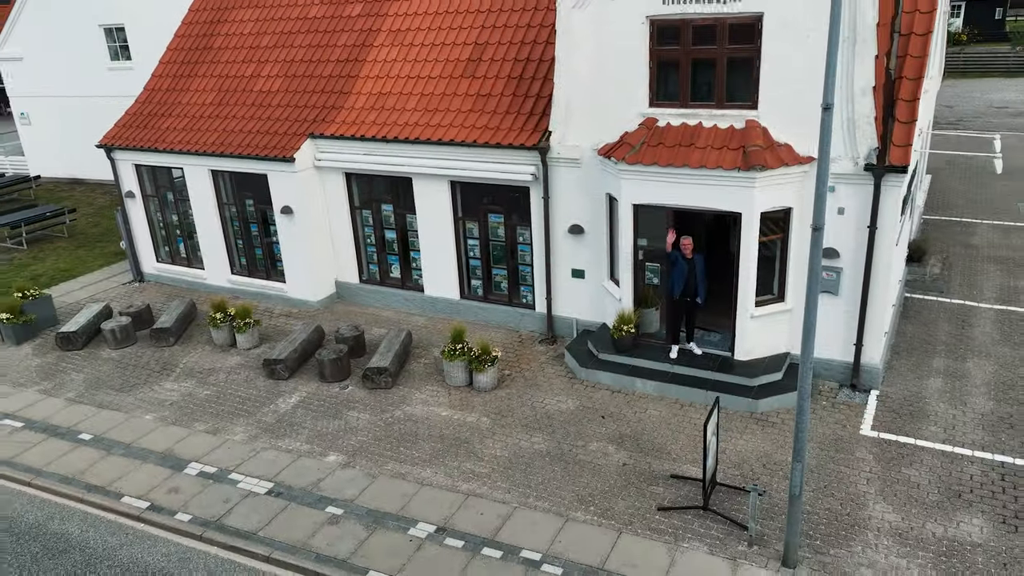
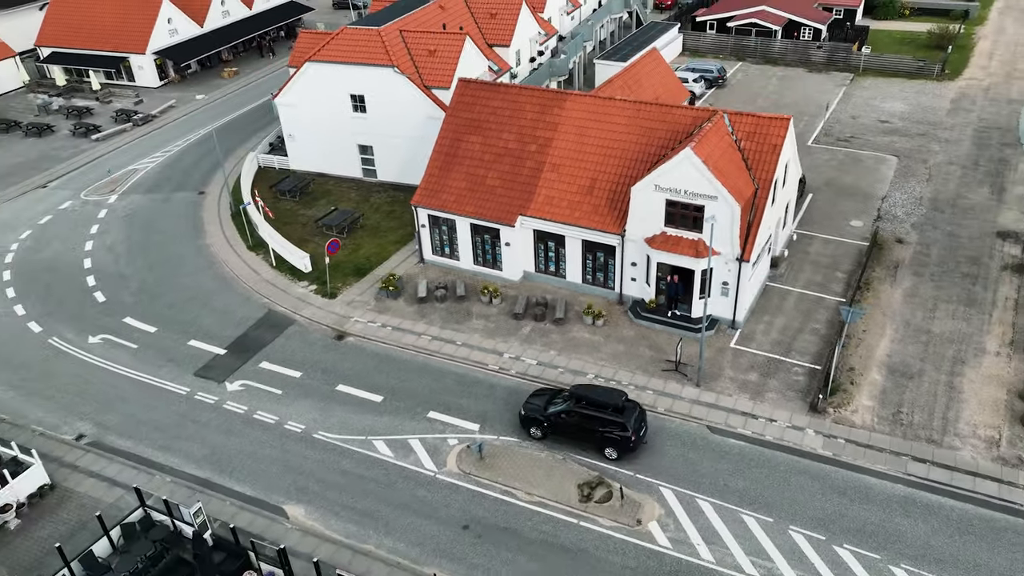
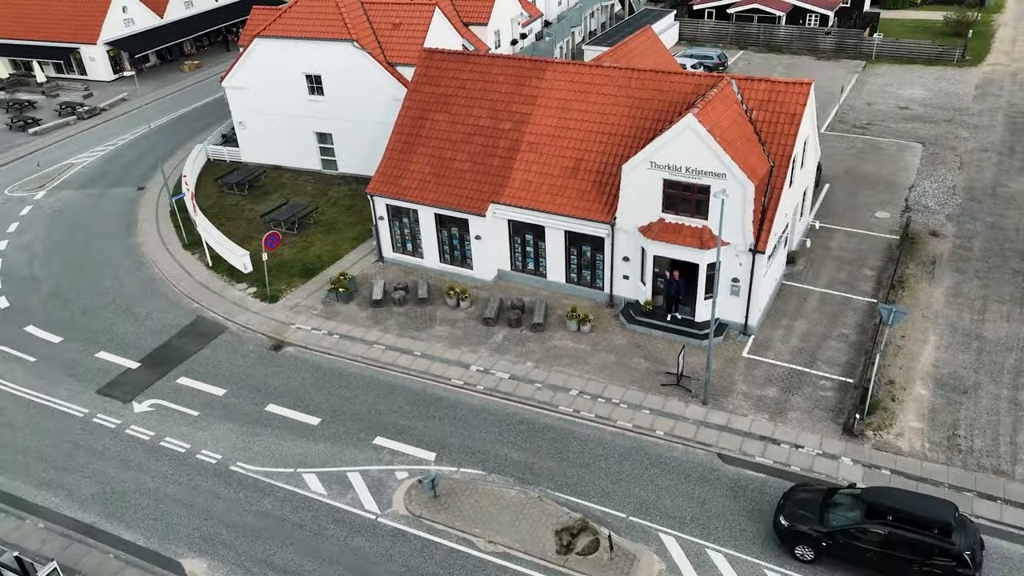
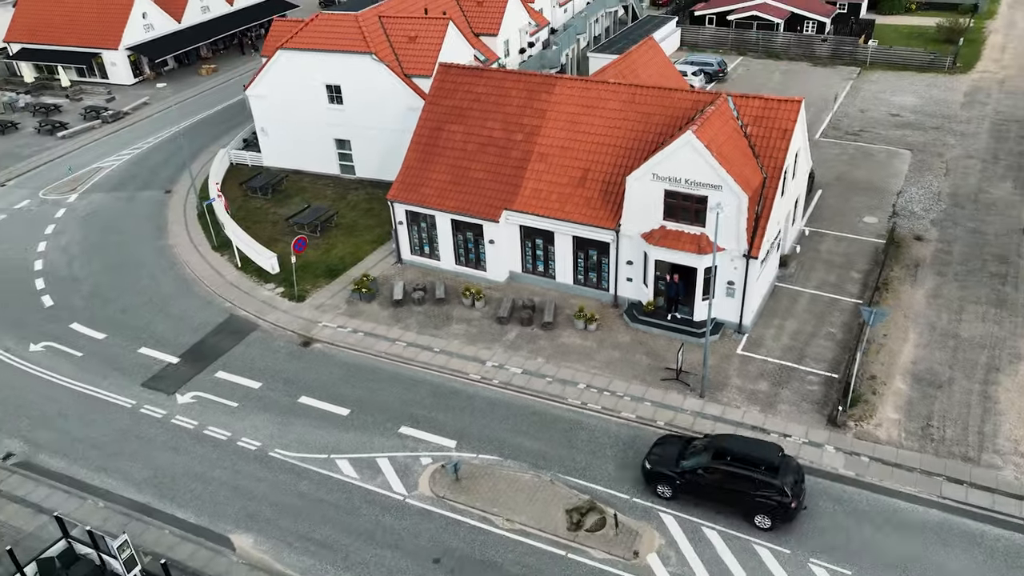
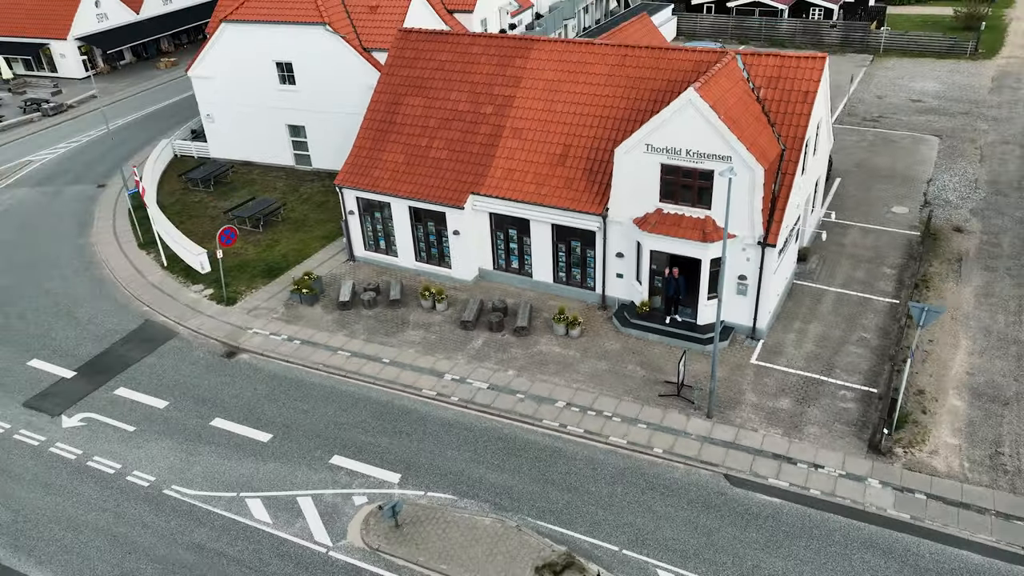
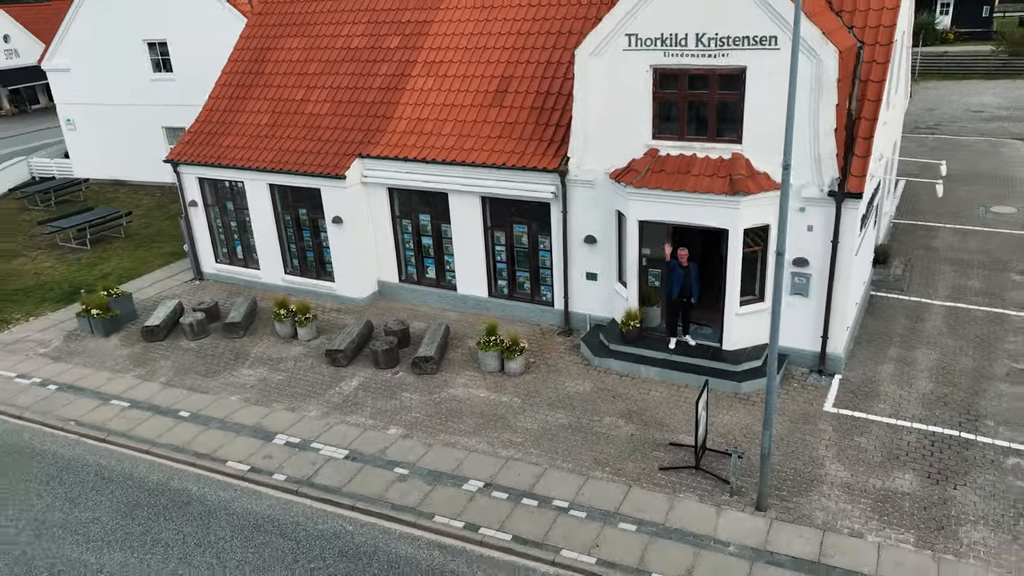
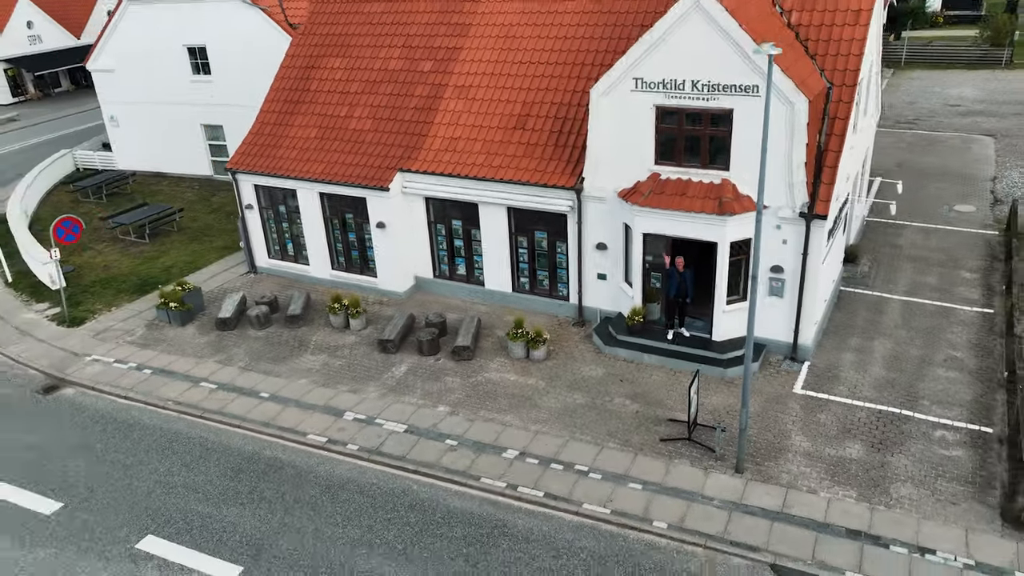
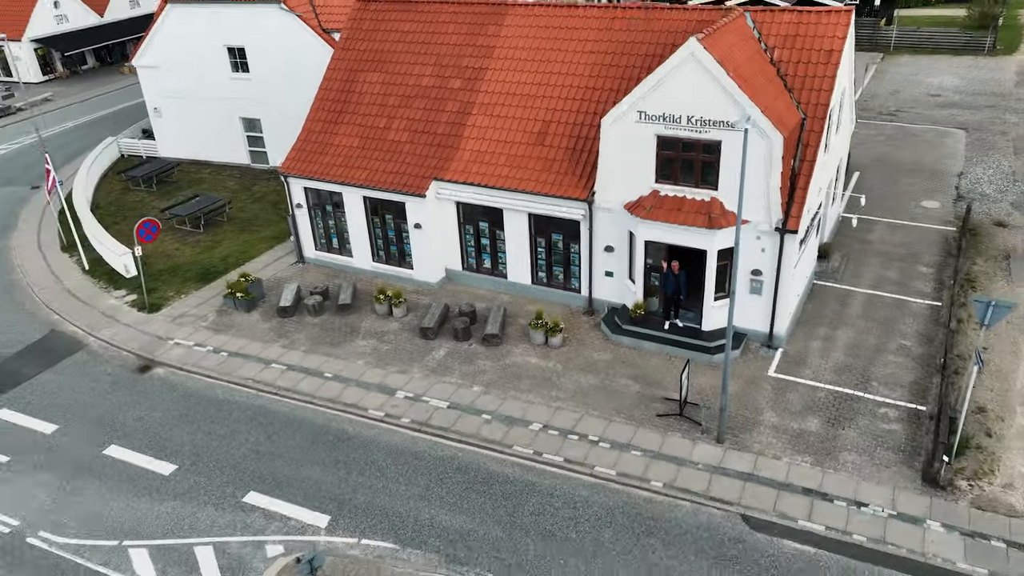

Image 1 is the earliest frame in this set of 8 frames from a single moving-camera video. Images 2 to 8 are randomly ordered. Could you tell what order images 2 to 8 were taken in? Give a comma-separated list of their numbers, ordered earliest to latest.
6, 7, 8, 5, 3, 4, 2
